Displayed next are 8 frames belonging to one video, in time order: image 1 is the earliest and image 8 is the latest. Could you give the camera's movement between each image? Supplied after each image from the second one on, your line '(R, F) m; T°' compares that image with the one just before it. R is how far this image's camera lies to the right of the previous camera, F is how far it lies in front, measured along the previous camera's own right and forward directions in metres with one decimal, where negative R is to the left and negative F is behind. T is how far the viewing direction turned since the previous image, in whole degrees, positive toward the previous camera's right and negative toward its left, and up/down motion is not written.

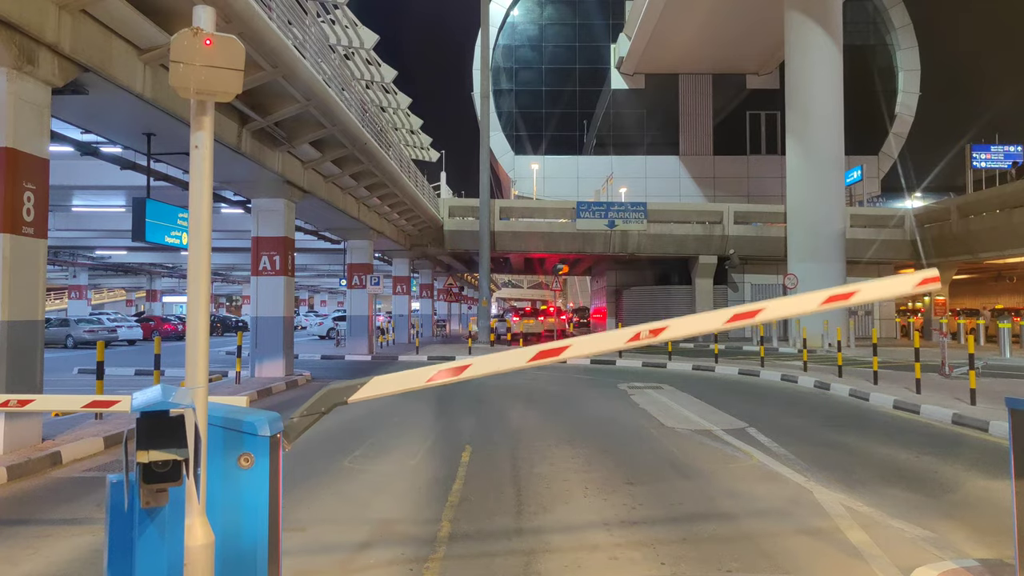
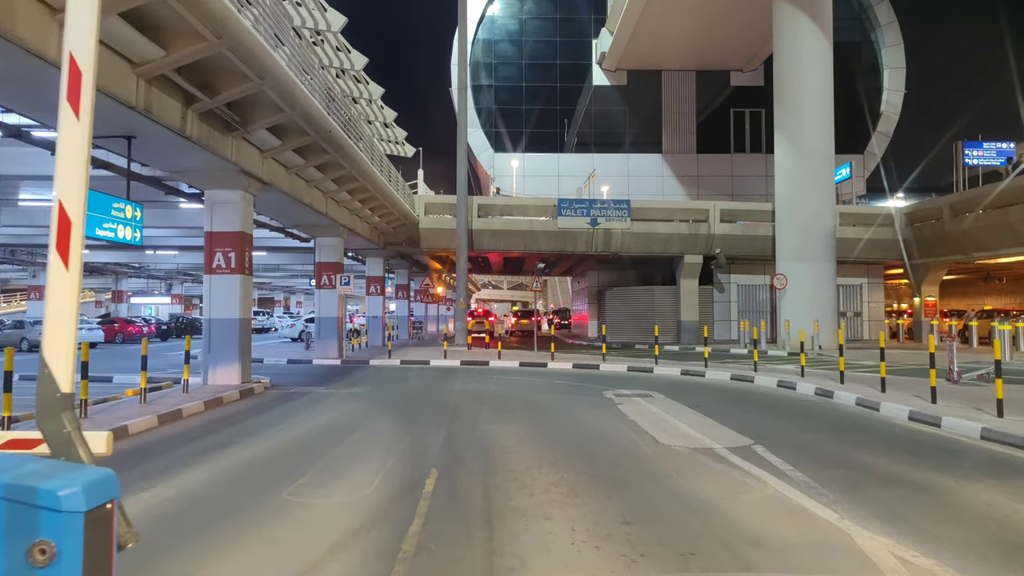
(+0.1, +1.1) m; +1°
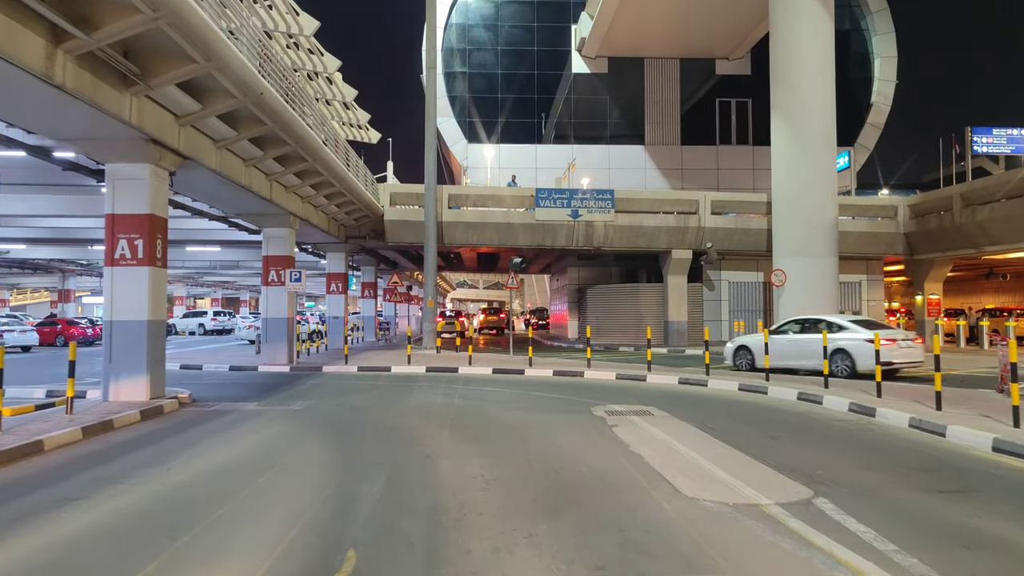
(+0.1, +2.3) m; +2°
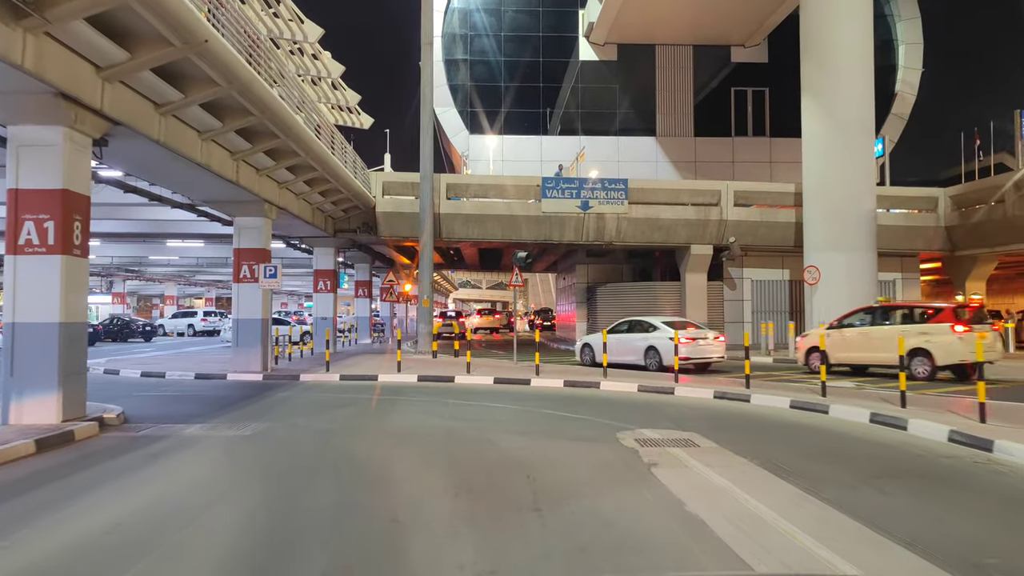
(0.0, +2.2) m; 0°
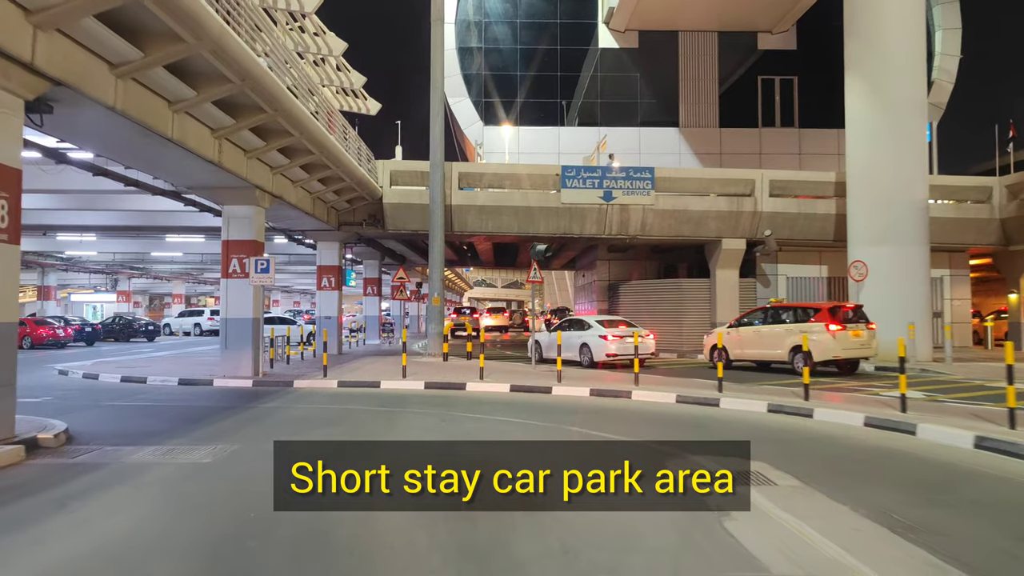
(-0.1, +1.7) m; -1°
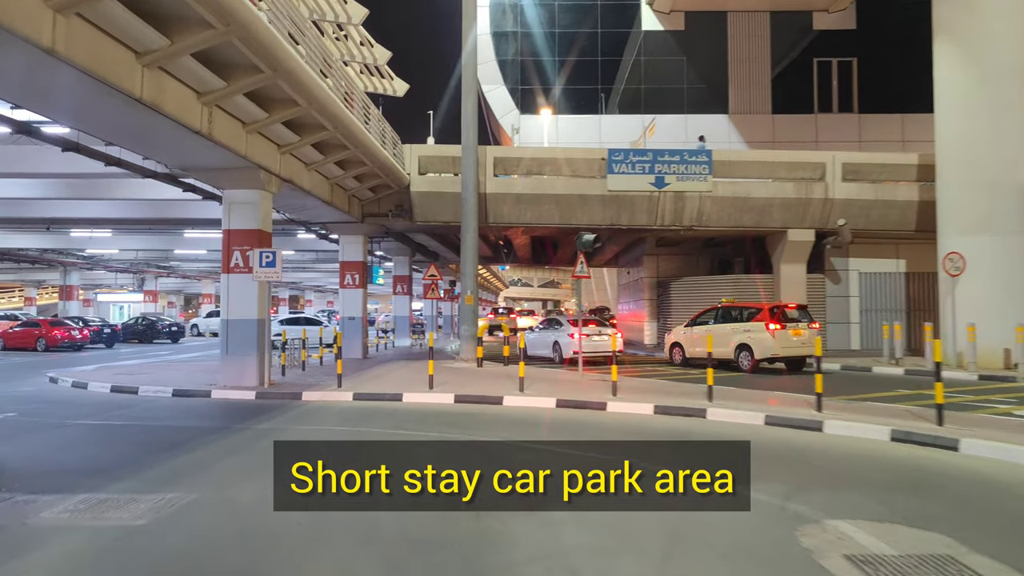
(-0.1, +2.1) m; -2°
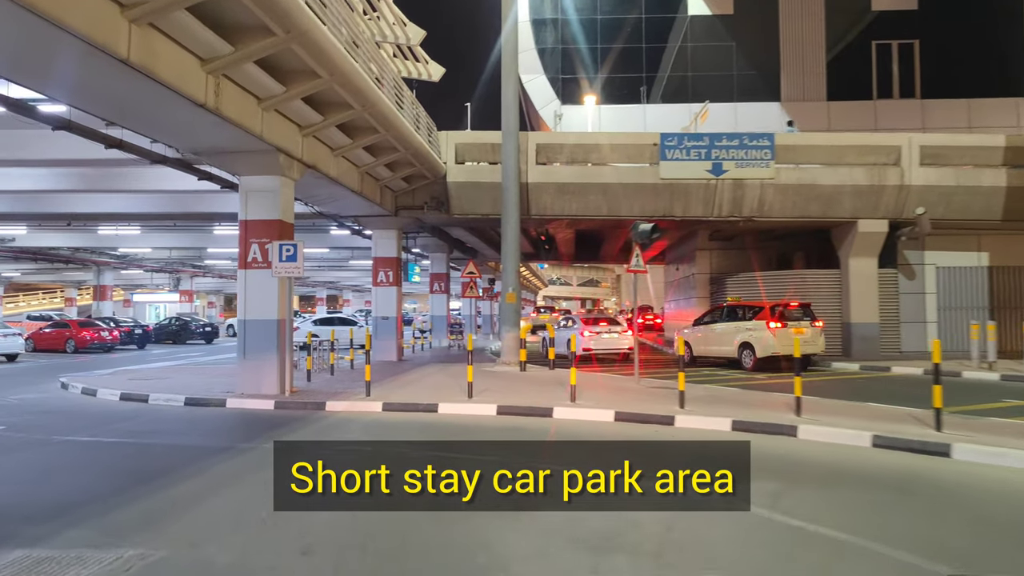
(-0.1, +1.4) m; -3°
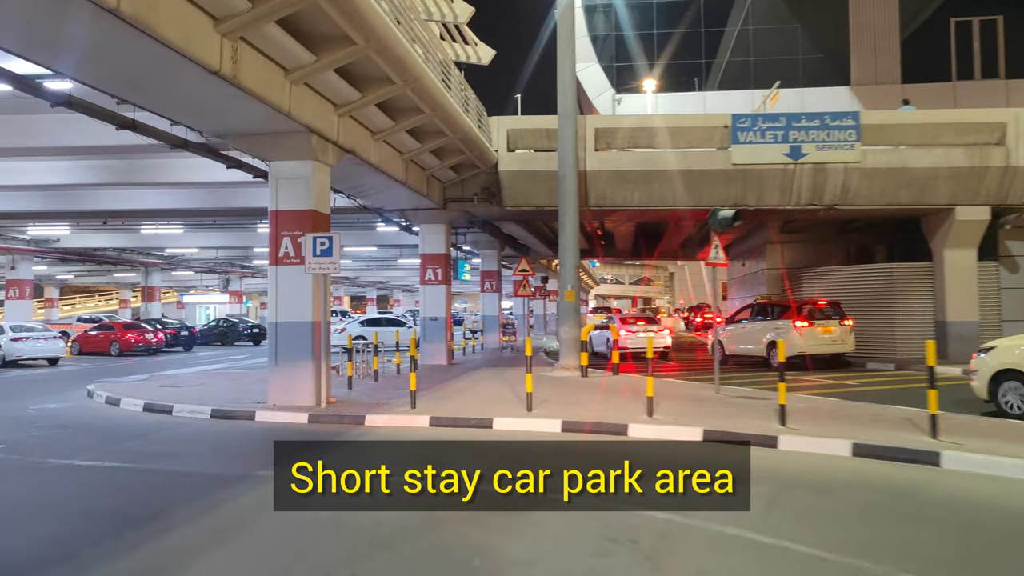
(-0.2, +1.4) m; -3°
